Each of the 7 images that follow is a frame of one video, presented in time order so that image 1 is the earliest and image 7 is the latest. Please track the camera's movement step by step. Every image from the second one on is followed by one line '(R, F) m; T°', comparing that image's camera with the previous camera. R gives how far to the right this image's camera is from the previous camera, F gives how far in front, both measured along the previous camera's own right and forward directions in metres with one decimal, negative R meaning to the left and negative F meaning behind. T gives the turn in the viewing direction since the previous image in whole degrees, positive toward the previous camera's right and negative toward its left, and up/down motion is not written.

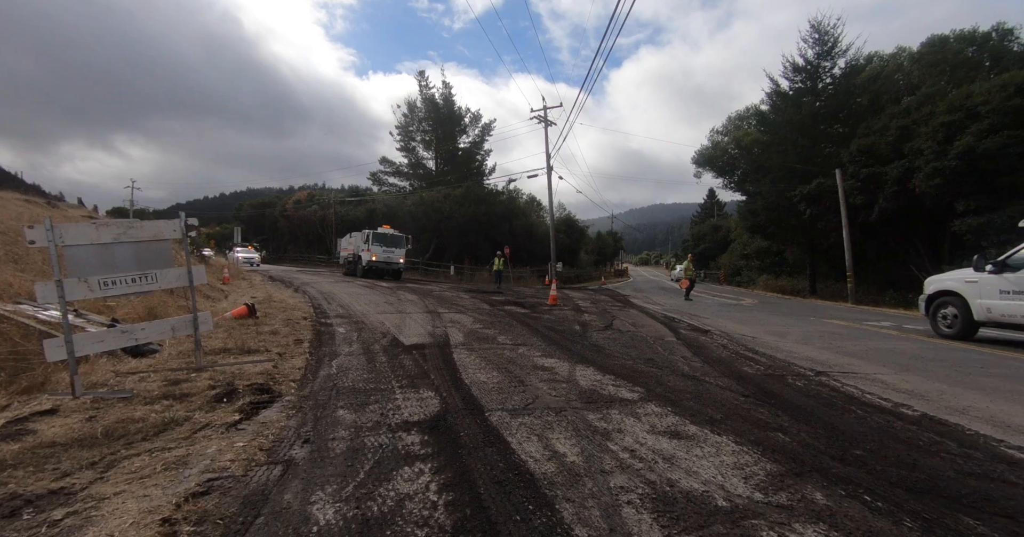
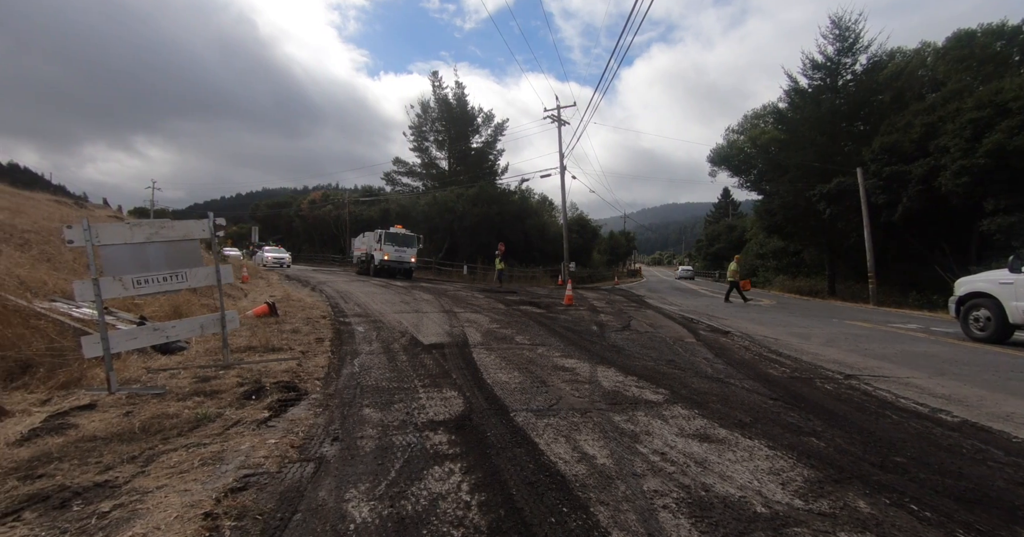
(-0.1, 0.0) m; -1°
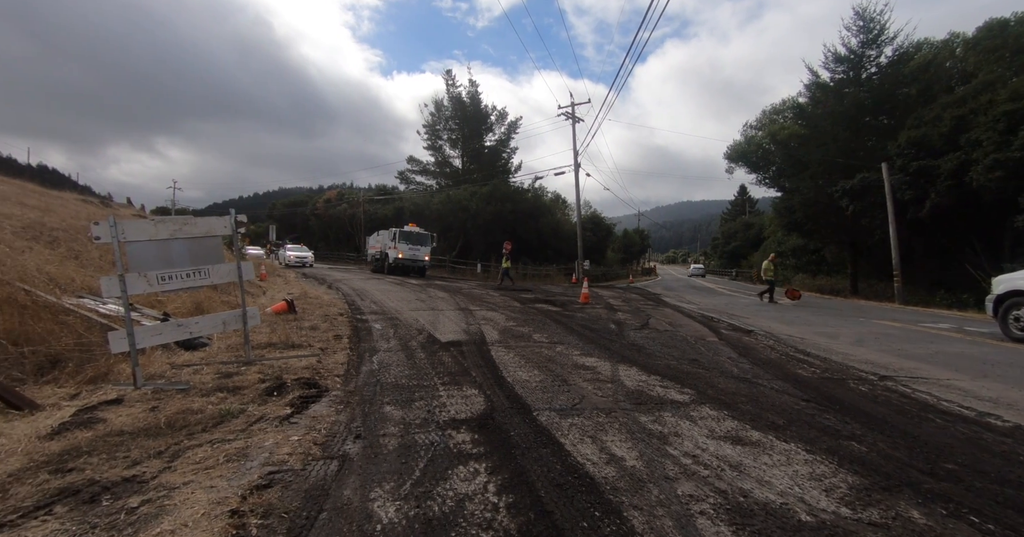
(-0.1, +0.1) m; -2°
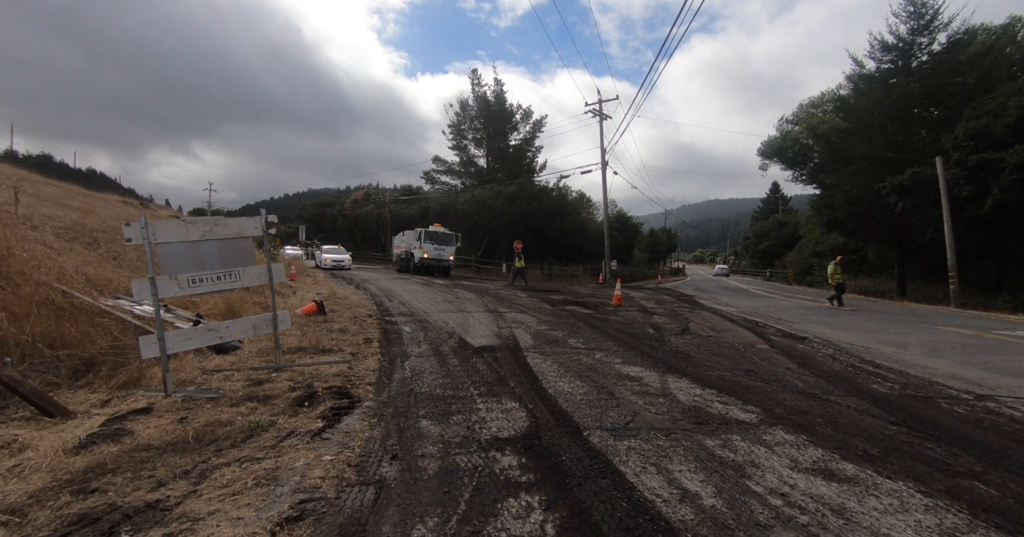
(-0.2, +0.4) m; -3°
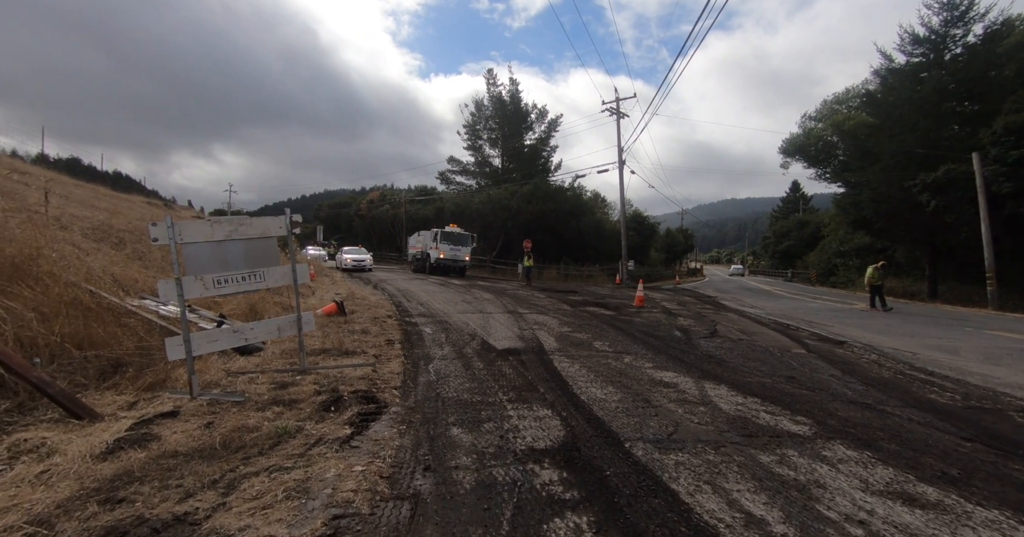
(-0.2, +0.2) m; -2°
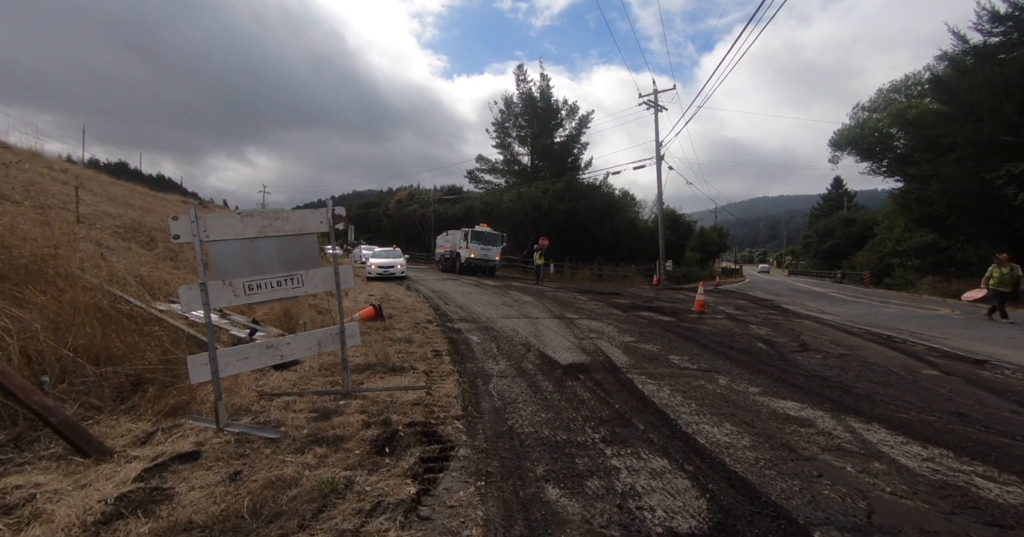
(-0.6, +1.1) m; -3°
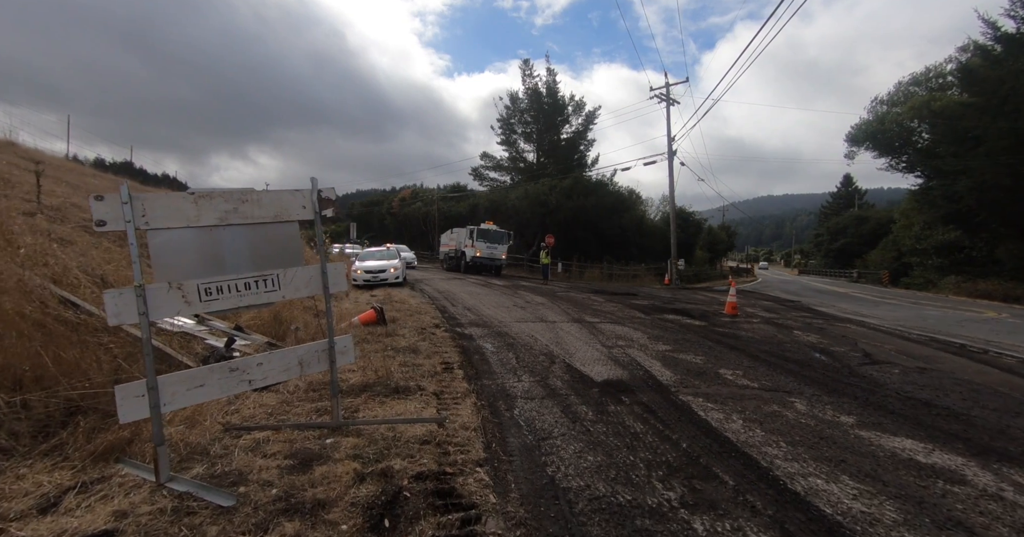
(-0.3, +1.1) m; 0°
